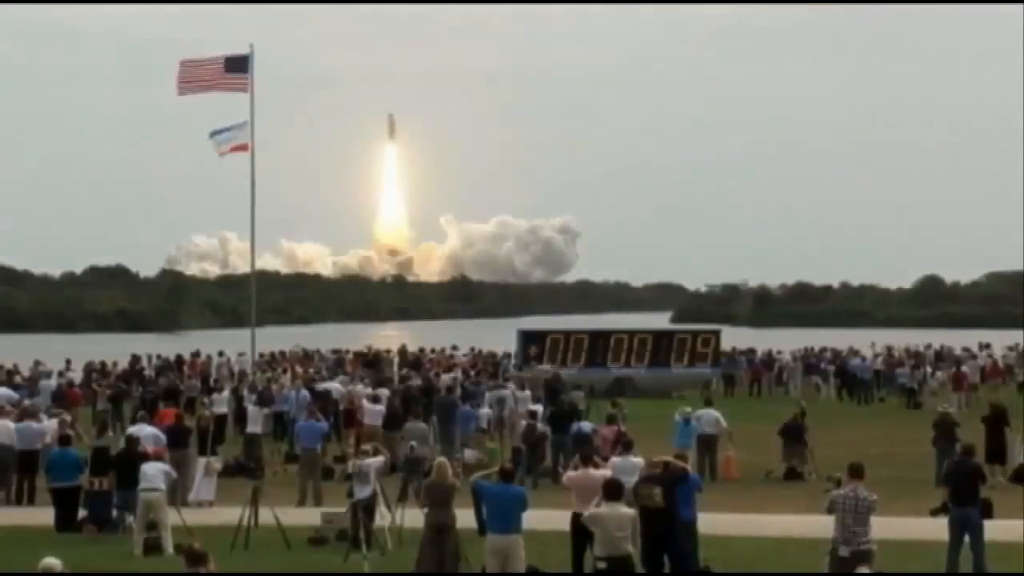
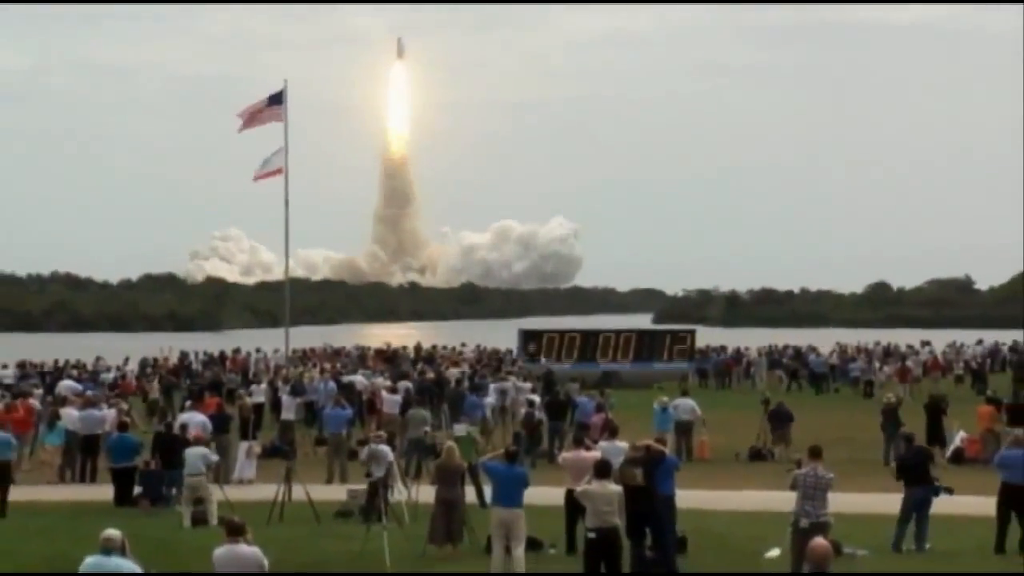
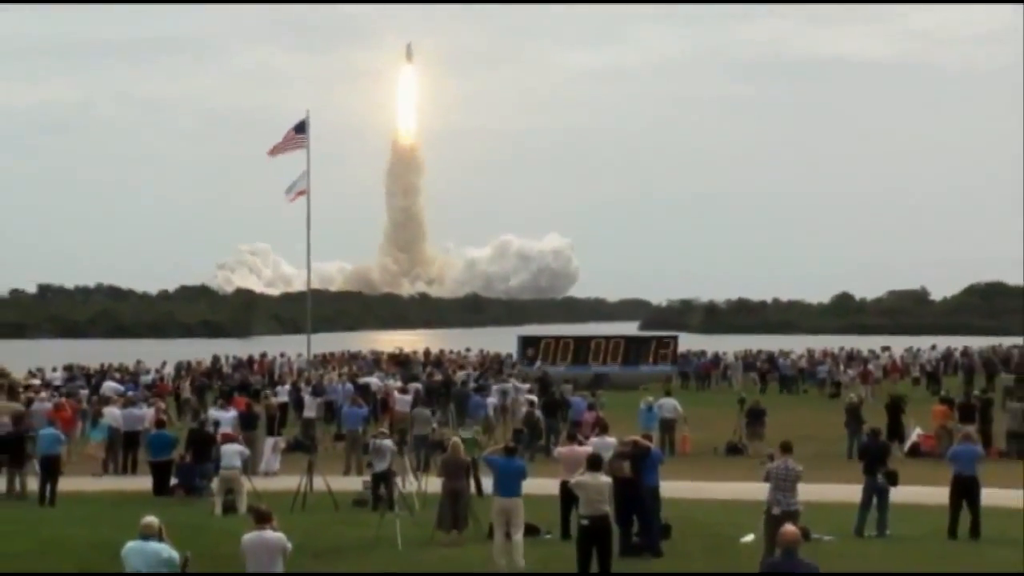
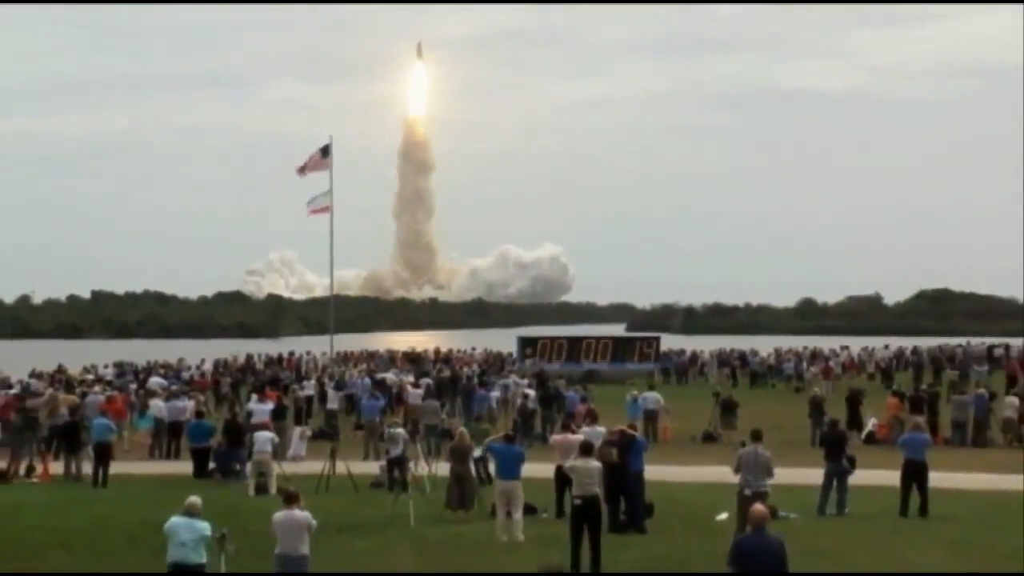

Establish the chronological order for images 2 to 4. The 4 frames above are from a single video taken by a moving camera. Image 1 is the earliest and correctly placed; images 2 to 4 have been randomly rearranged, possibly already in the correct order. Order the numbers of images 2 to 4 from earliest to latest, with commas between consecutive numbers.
2, 3, 4
